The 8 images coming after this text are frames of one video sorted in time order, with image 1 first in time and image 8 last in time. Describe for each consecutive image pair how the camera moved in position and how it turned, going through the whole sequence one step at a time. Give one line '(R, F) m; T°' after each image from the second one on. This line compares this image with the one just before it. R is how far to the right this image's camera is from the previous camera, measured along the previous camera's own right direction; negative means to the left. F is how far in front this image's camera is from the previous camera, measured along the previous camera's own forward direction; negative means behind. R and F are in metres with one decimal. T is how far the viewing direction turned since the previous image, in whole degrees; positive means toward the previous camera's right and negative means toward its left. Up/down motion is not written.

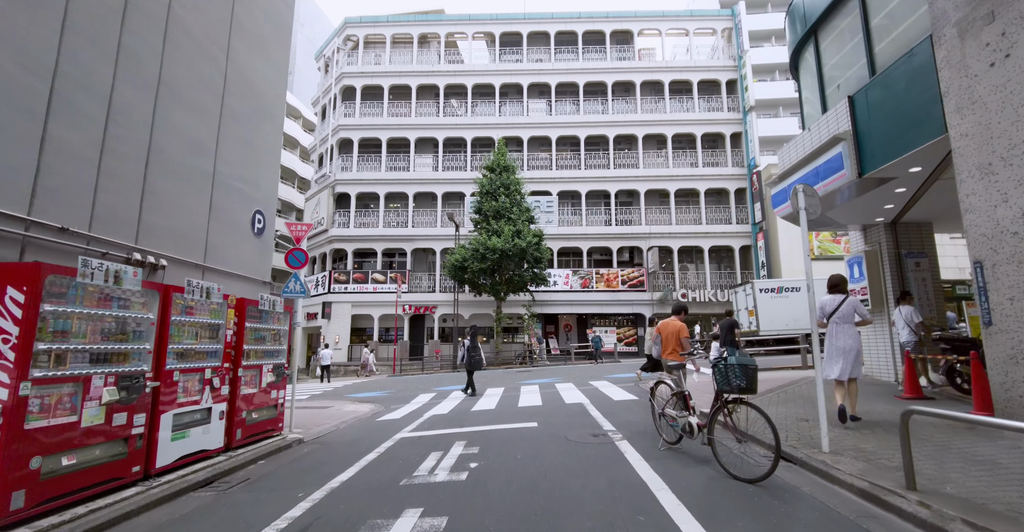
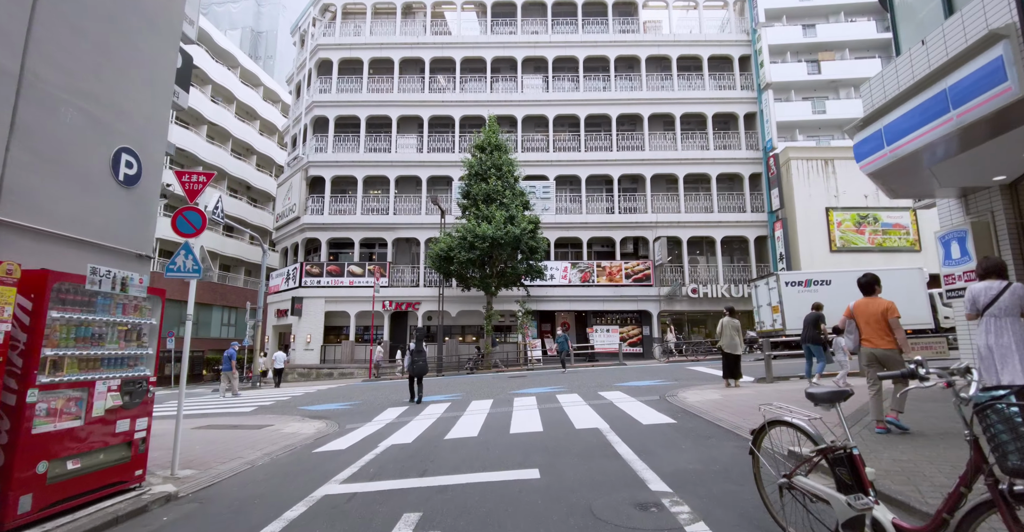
(0.0, +2.6) m; +1°
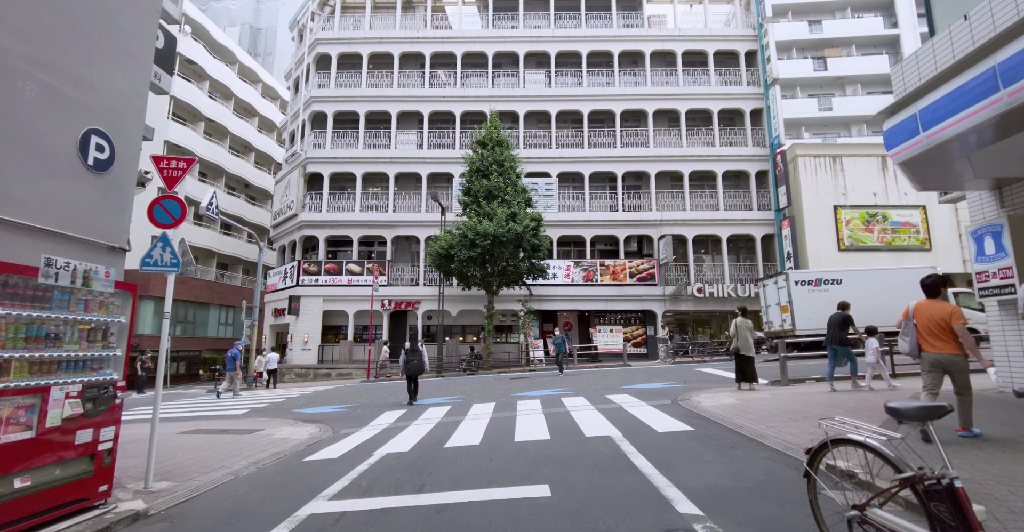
(-0.1, +0.5) m; 0°
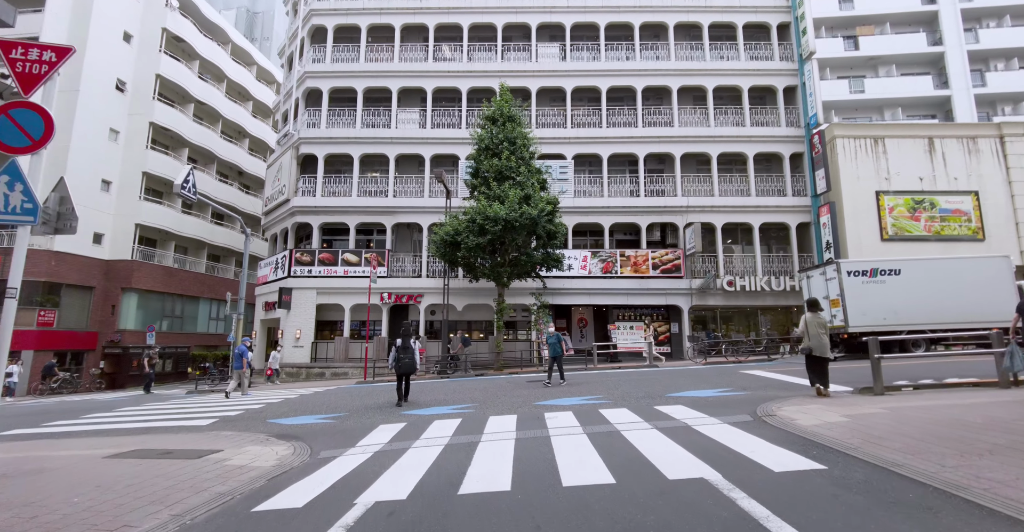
(-0.4, +2.1) m; 0°
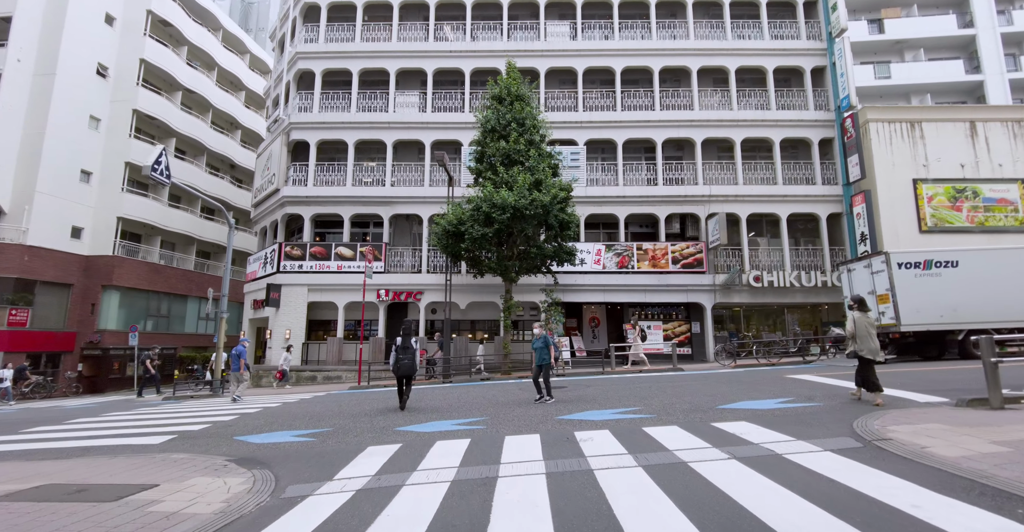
(-0.3, +1.7) m; 0°
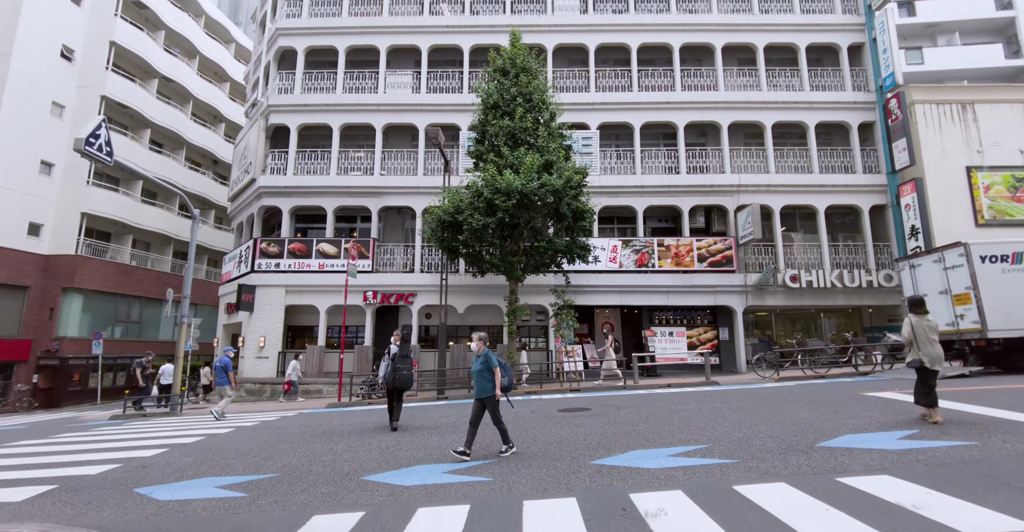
(-0.2, +2.4) m; 0°
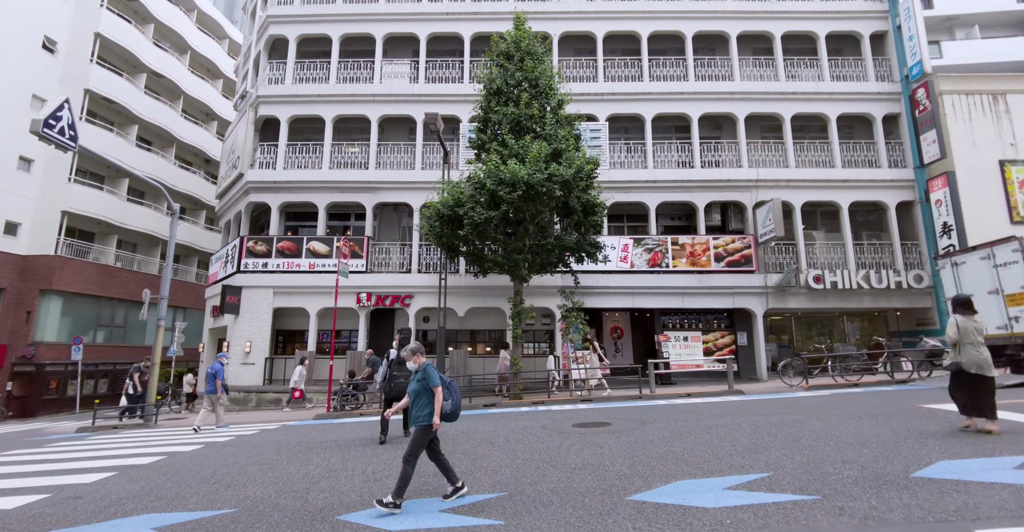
(-0.2, +1.2) m; 0°
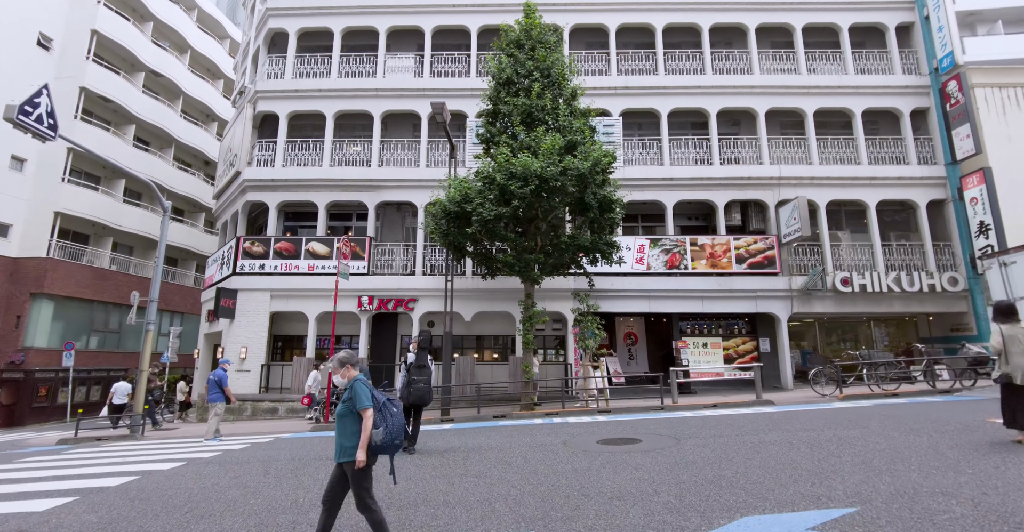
(-0.2, +0.9) m; 0°
